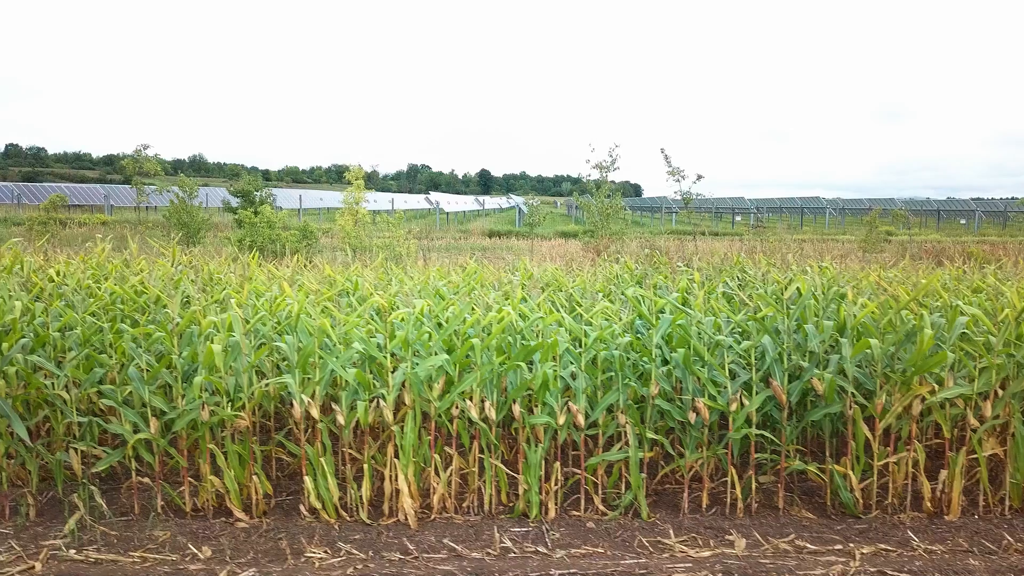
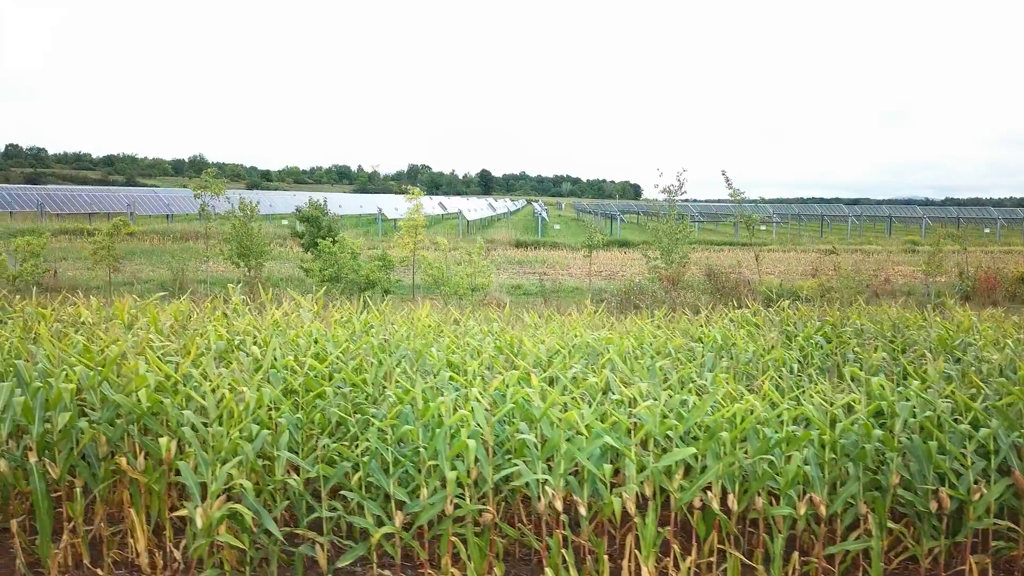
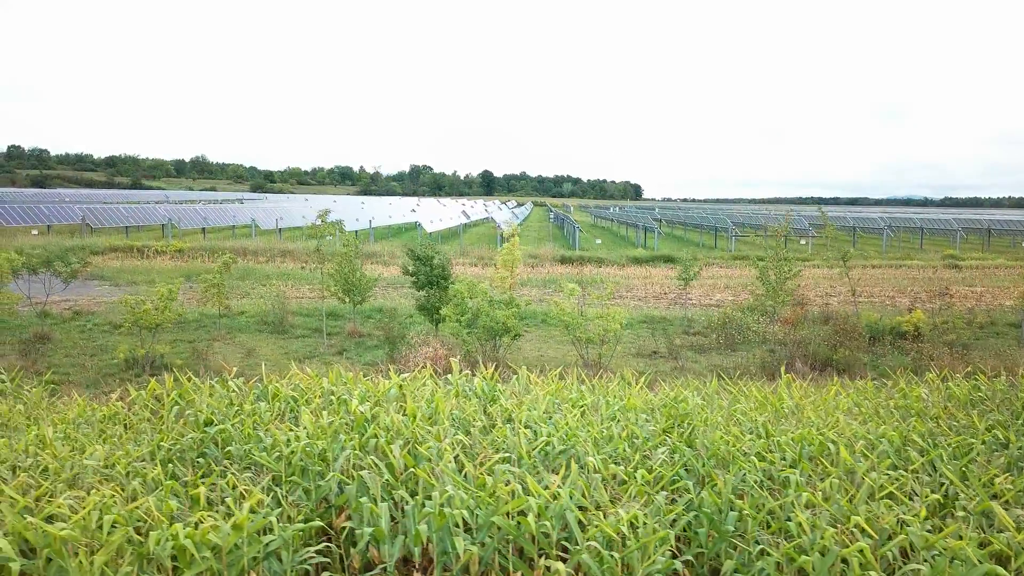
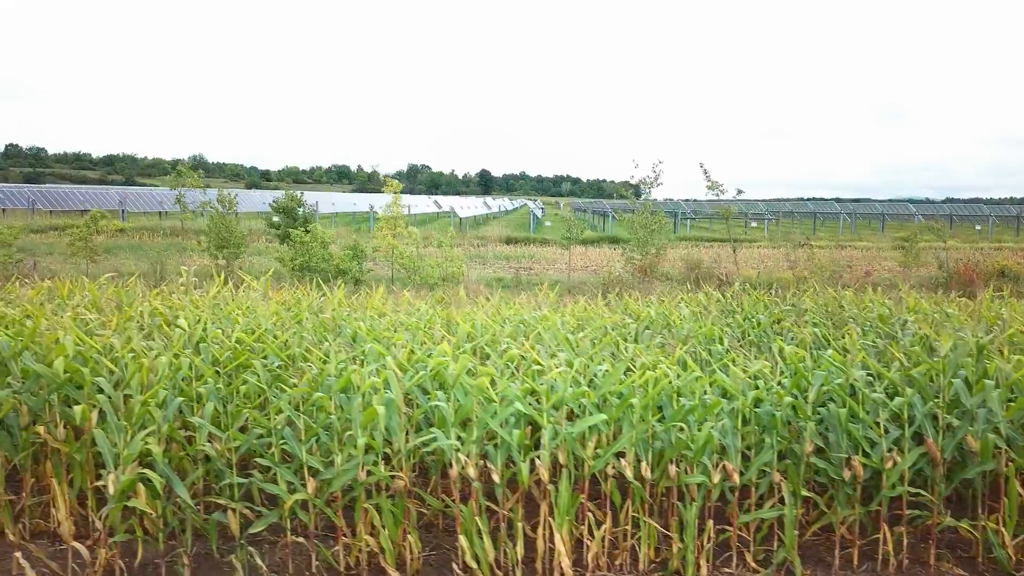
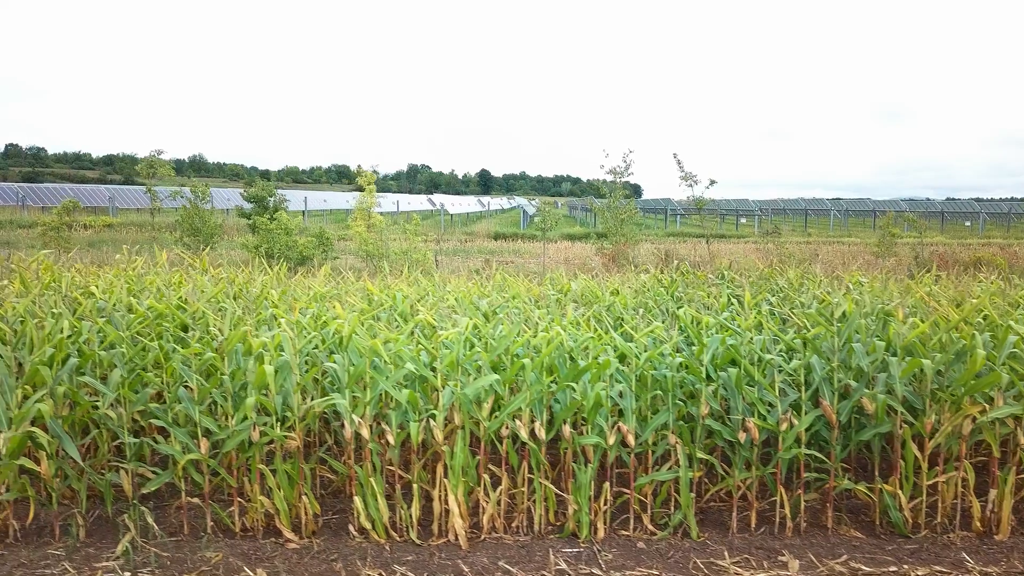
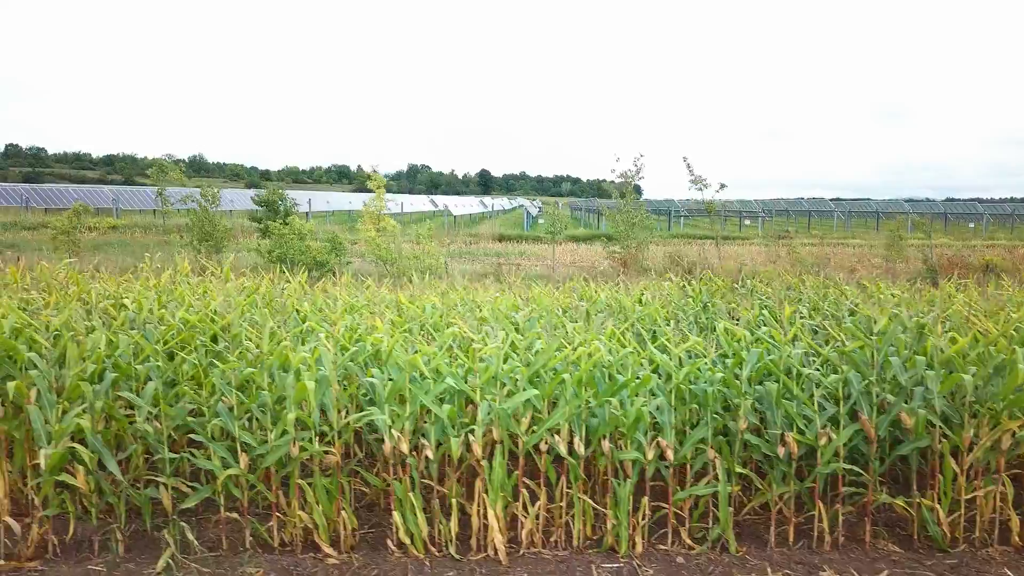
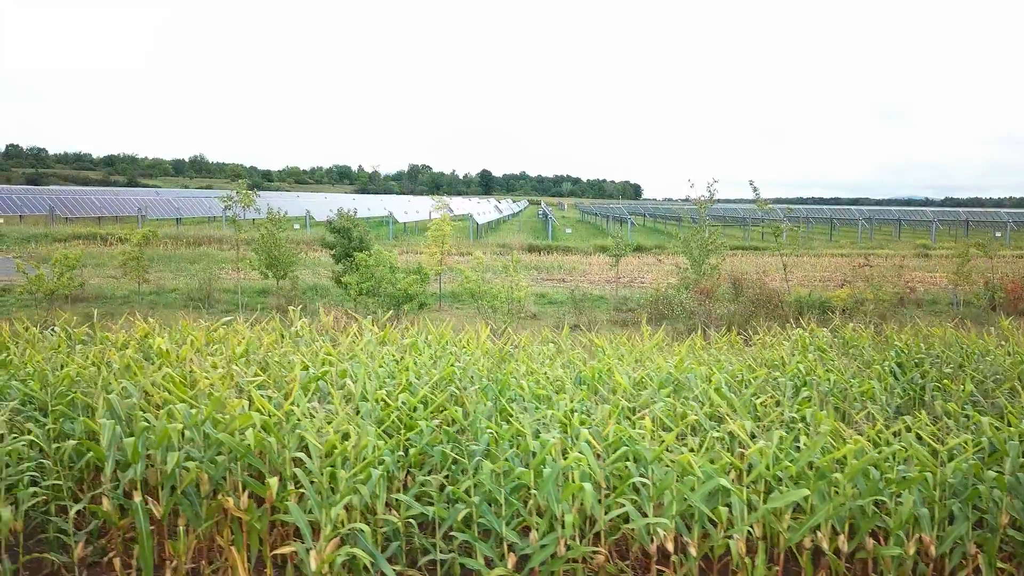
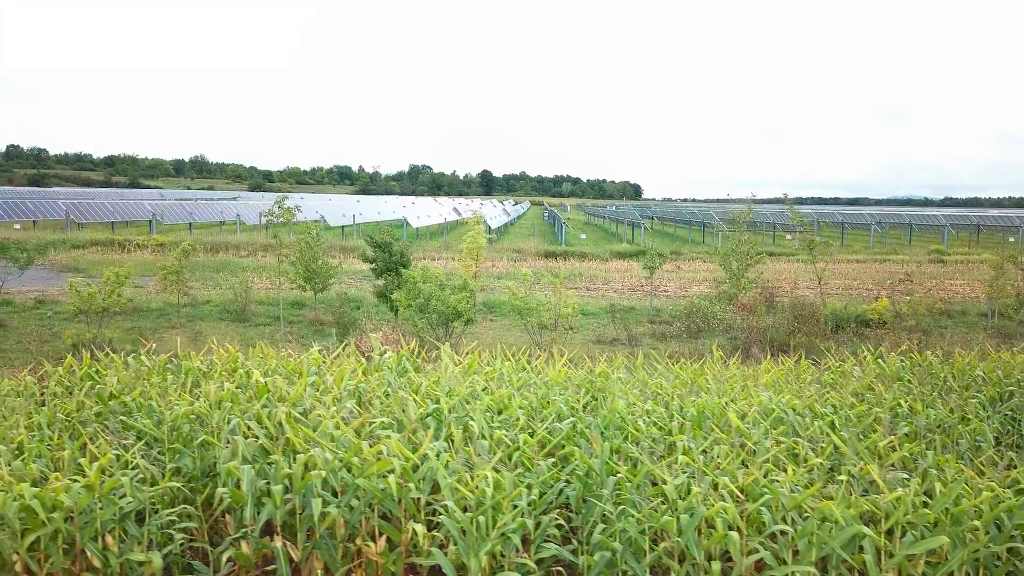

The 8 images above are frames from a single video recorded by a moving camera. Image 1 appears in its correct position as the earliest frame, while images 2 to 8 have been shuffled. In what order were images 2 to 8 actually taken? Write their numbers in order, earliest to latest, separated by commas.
5, 6, 4, 2, 7, 8, 3
